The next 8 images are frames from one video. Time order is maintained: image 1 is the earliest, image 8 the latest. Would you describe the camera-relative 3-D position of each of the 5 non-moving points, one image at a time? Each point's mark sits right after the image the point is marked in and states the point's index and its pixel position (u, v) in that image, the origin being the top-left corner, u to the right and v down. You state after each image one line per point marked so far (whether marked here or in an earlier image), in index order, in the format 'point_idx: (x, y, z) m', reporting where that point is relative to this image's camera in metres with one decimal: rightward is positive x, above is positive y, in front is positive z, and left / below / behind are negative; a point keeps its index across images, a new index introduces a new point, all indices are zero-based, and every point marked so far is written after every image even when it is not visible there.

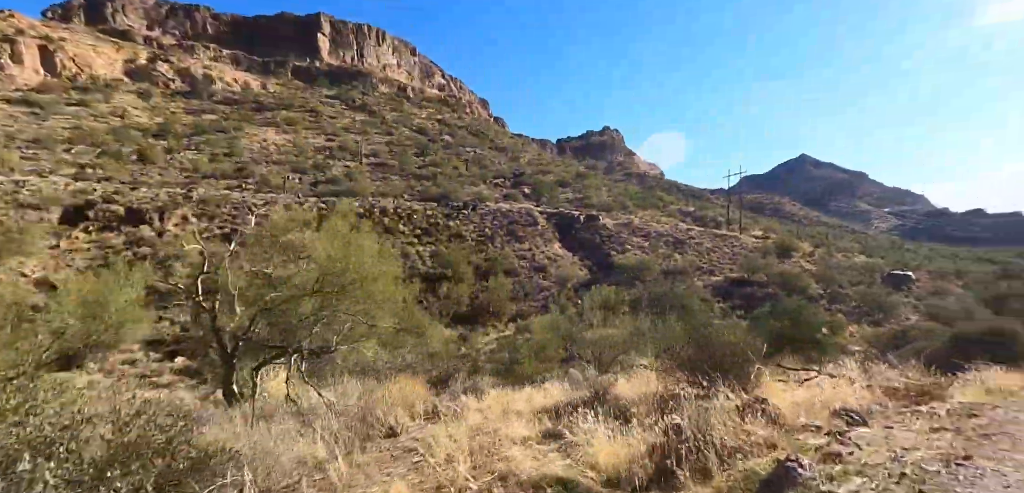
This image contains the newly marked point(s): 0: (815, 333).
0: (+10.5, -3.1, +16.2) m
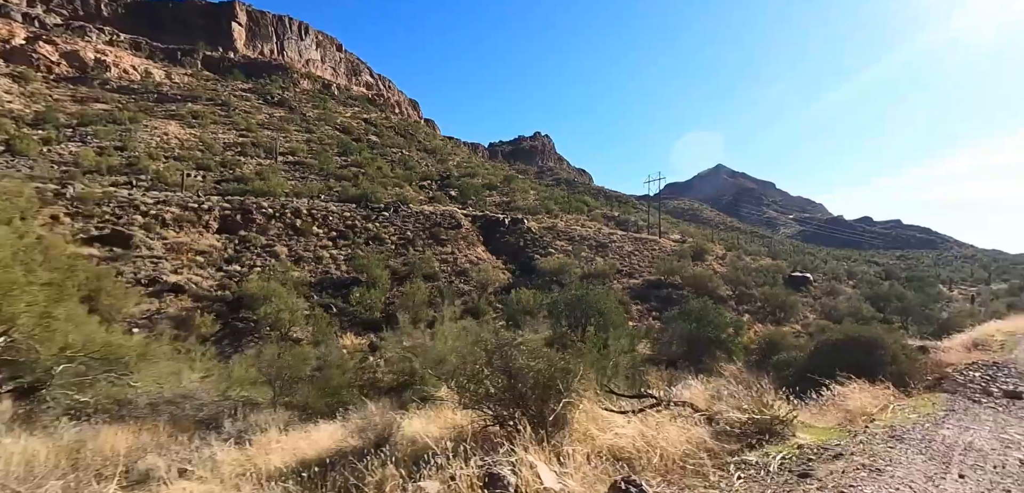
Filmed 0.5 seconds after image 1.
0: (+7.3, -3.2, +16.6) m
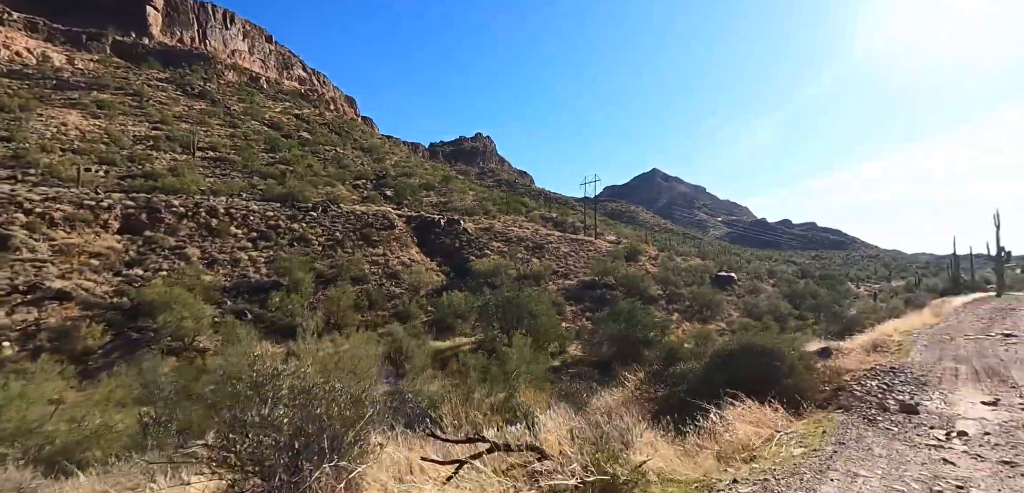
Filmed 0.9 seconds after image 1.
0: (+4.8, -3.2, +16.7) m
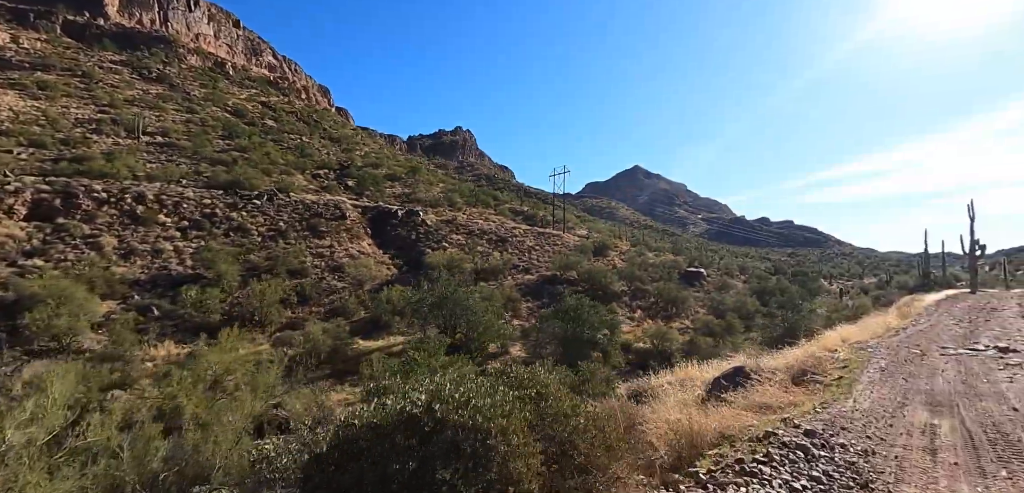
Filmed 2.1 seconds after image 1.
0: (+2.6, -2.9, +15.1) m
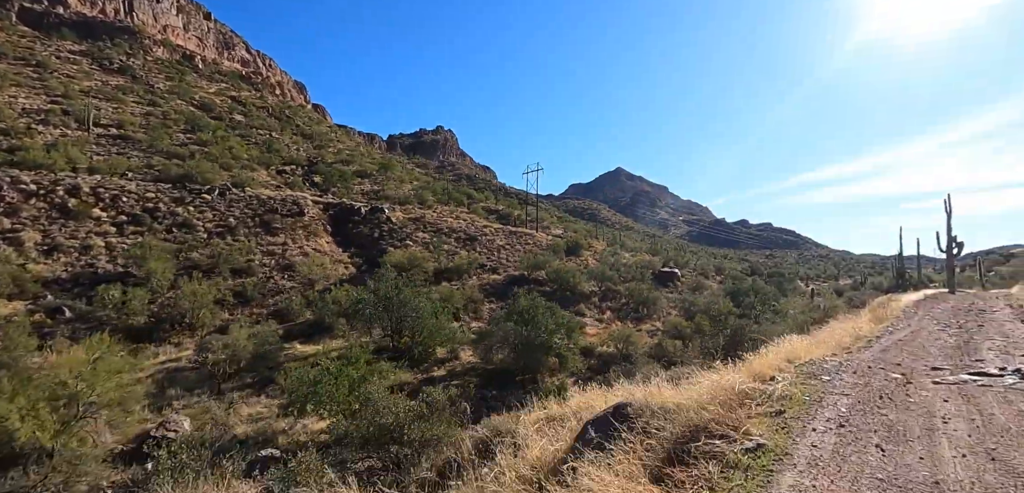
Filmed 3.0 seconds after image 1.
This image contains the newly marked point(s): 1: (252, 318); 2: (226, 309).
0: (+1.0, -2.8, +13.9) m
1: (-10.2, -2.8, +18.2) m
2: (-11.5, -2.5, +18.5) m
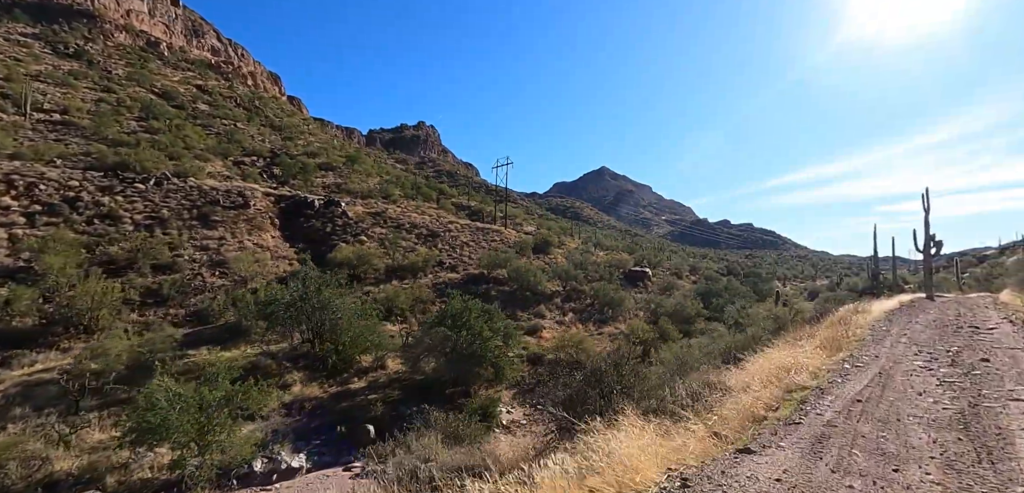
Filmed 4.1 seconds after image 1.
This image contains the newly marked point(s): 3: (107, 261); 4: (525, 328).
0: (-0.8, -2.6, +12.2) m
1: (-12.2, -2.6, +16.2) m
2: (-13.4, -2.3, +16.5) m
3: (-16.7, -0.6, +19.0) m
4: (+0.6, -3.5, +19.5) m
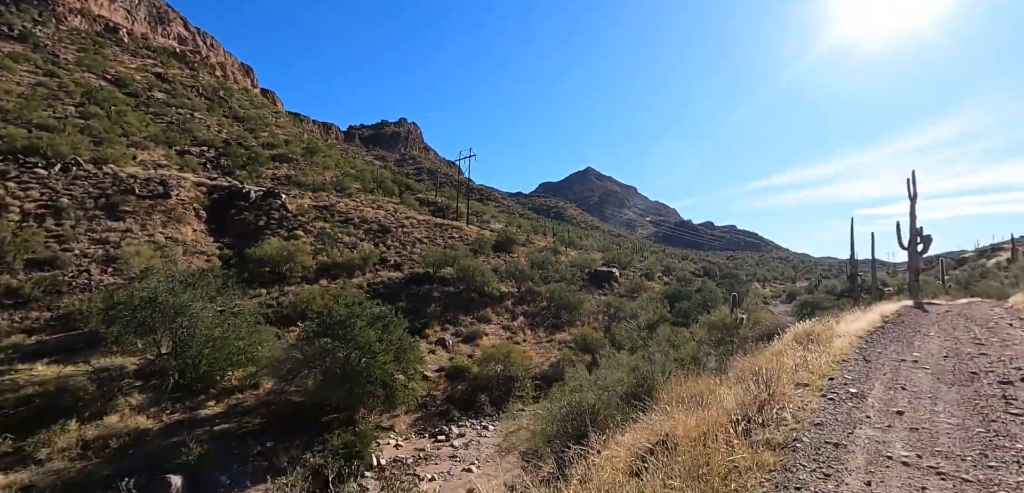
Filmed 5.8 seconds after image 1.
0: (-3.0, -2.5, +9.8) m
1: (-14.5, -2.3, +13.5) m
2: (-15.7, -2.0, +13.8) m
3: (-19.1, -0.3, +16.2) m
4: (-1.8, -3.3, +17.2) m
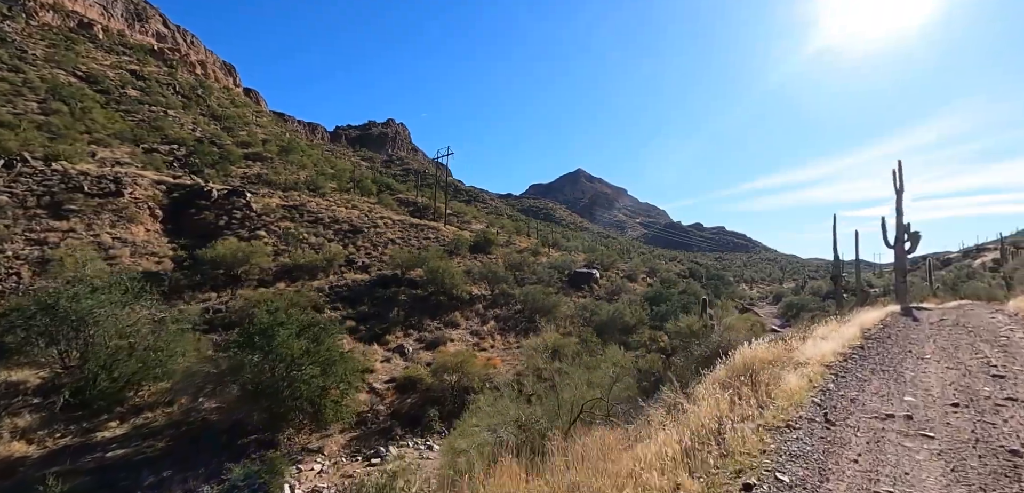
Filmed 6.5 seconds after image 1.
0: (-4.0, -2.4, +8.7) m
1: (-15.6, -2.3, +12.1) m
2: (-16.8, -2.0, +12.4) m
3: (-20.2, -0.3, +14.8) m
4: (-3.0, -3.3, +16.1) m
